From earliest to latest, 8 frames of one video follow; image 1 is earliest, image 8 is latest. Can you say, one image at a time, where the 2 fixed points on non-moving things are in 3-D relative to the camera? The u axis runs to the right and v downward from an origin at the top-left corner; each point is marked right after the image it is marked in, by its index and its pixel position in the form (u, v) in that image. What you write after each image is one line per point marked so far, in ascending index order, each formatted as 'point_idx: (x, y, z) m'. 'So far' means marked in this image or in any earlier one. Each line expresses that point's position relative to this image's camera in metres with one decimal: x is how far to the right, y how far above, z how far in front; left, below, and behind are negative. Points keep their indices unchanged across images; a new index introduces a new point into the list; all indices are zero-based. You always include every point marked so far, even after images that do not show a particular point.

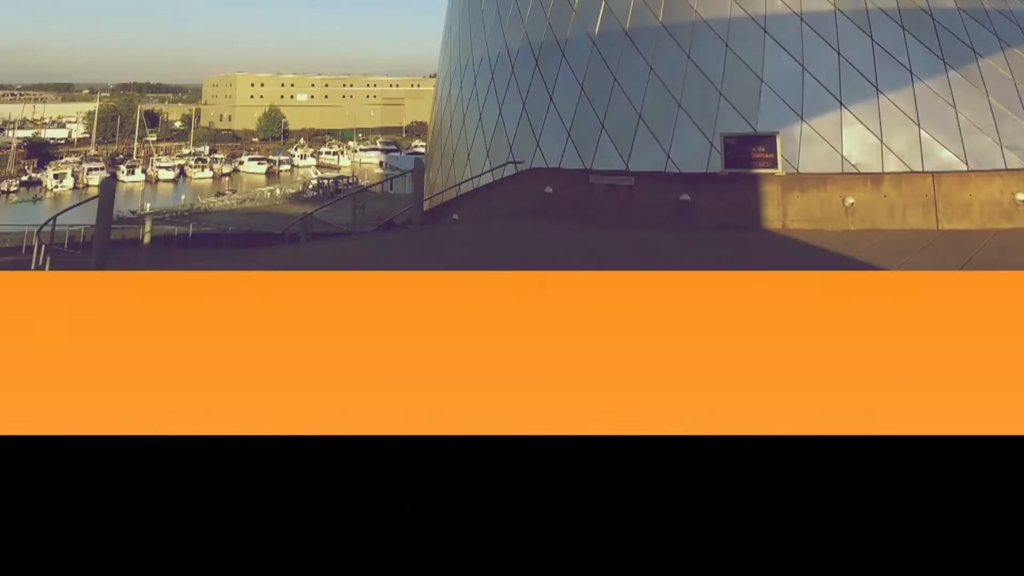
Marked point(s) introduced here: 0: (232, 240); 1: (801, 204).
0: (-5.3, +0.9, +14.9) m
1: (+3.7, +1.1, +10.1) m
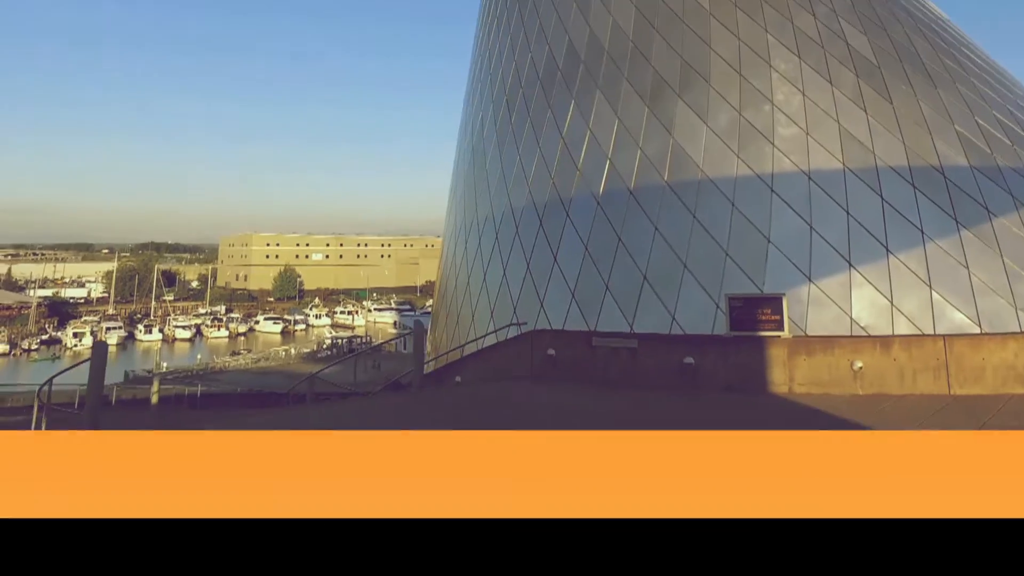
0: (-5.1, -2.1, +14.6) m
1: (+3.7, -1.0, +9.5) m
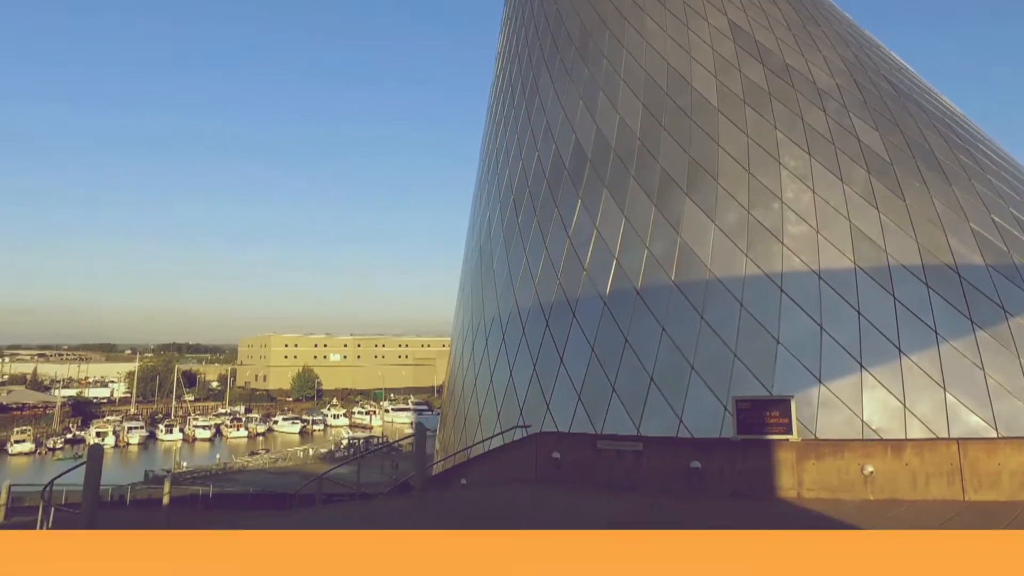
0: (-4.8, -4.0, +14.4) m
1: (+3.7, -2.2, +9.2) m
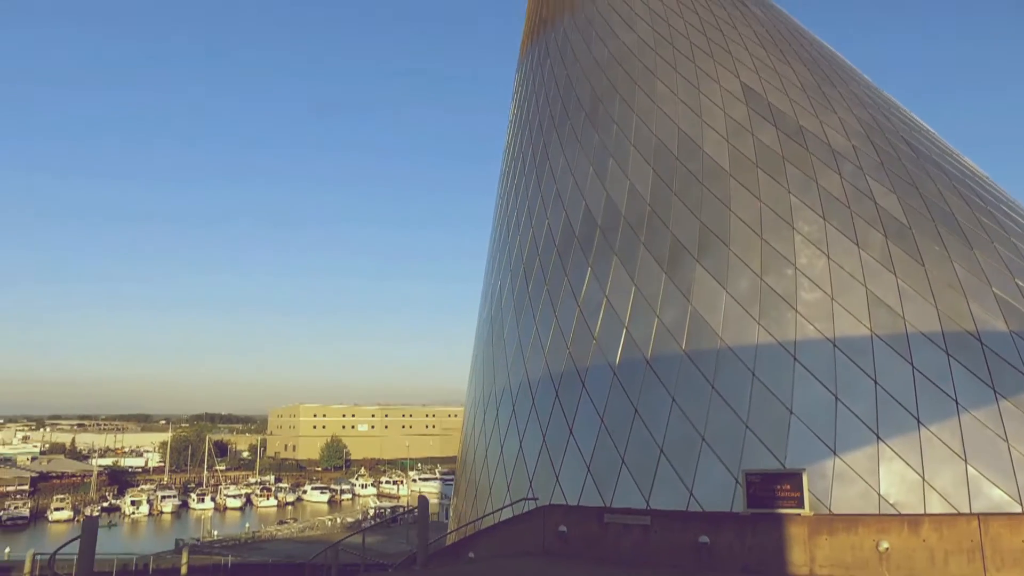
0: (-4.4, -5.4, +14.5) m
1: (+3.8, -3.0, +8.9) m
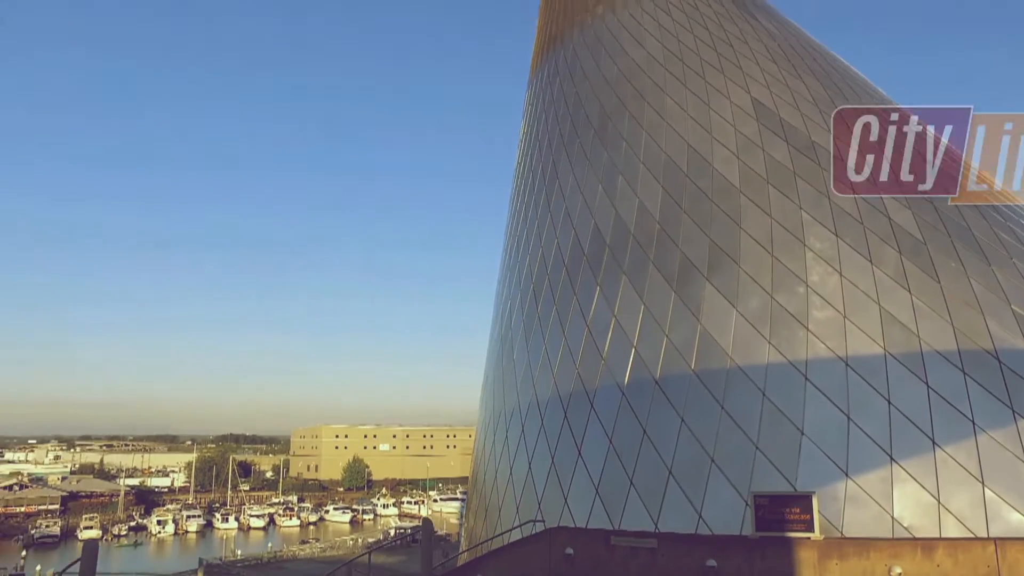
0: (-4.1, -5.8, +14.6) m
1: (+3.8, -3.2, +8.7) m
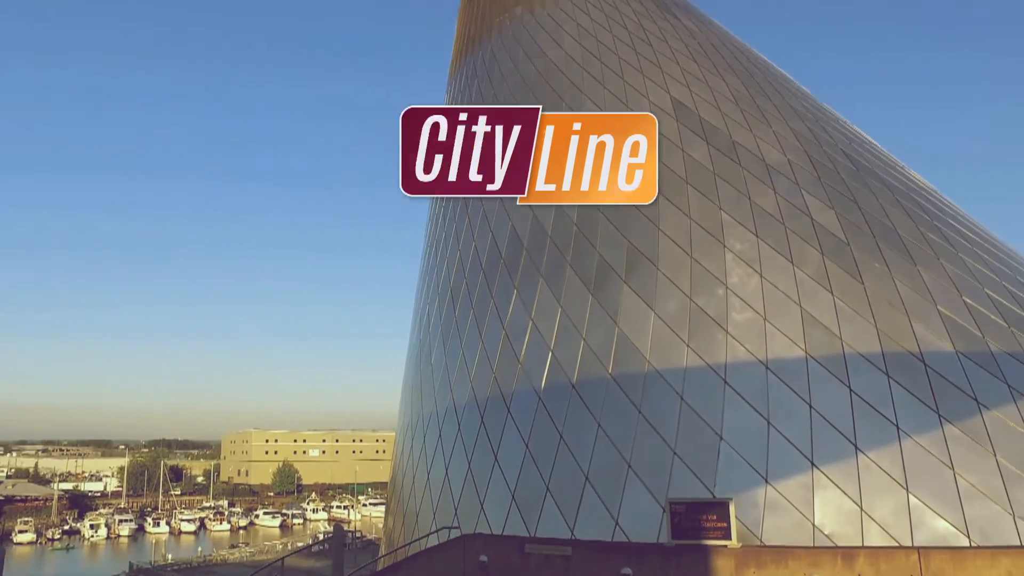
0: (-5.5, -5.7, +13.8) m
1: (+2.8, -3.2, +8.3) m
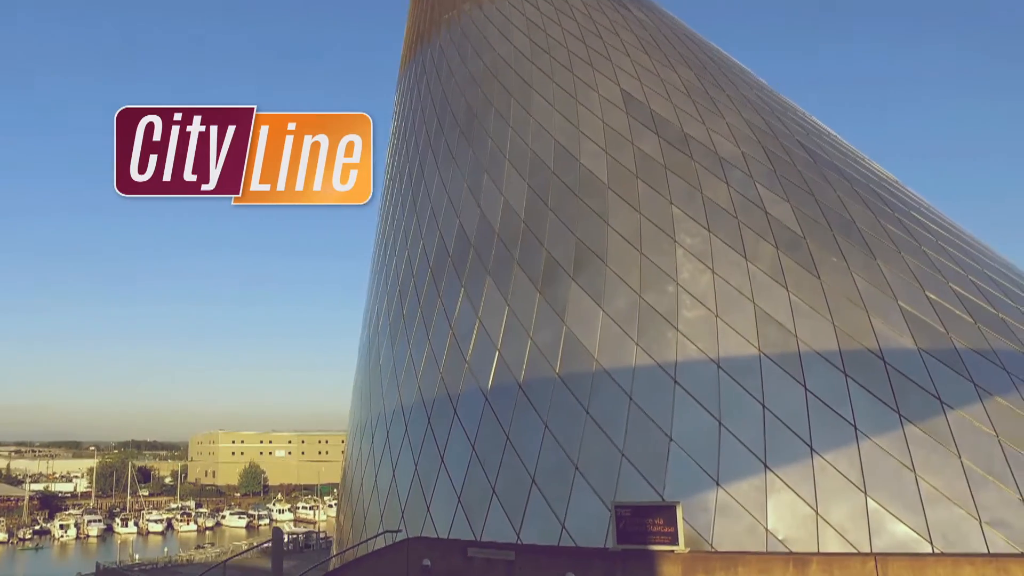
0: (-6.1, -5.7, +13.4) m
1: (+2.1, -3.1, +7.9) m
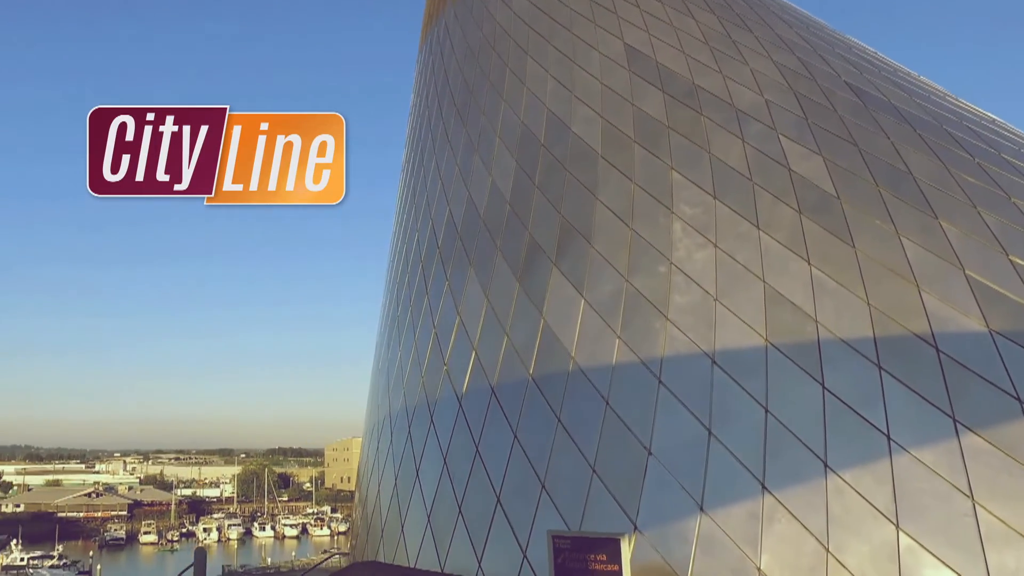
0: (-4.9, -5.9, +13.7) m
1: (+1.4, -2.9, +6.2) m
